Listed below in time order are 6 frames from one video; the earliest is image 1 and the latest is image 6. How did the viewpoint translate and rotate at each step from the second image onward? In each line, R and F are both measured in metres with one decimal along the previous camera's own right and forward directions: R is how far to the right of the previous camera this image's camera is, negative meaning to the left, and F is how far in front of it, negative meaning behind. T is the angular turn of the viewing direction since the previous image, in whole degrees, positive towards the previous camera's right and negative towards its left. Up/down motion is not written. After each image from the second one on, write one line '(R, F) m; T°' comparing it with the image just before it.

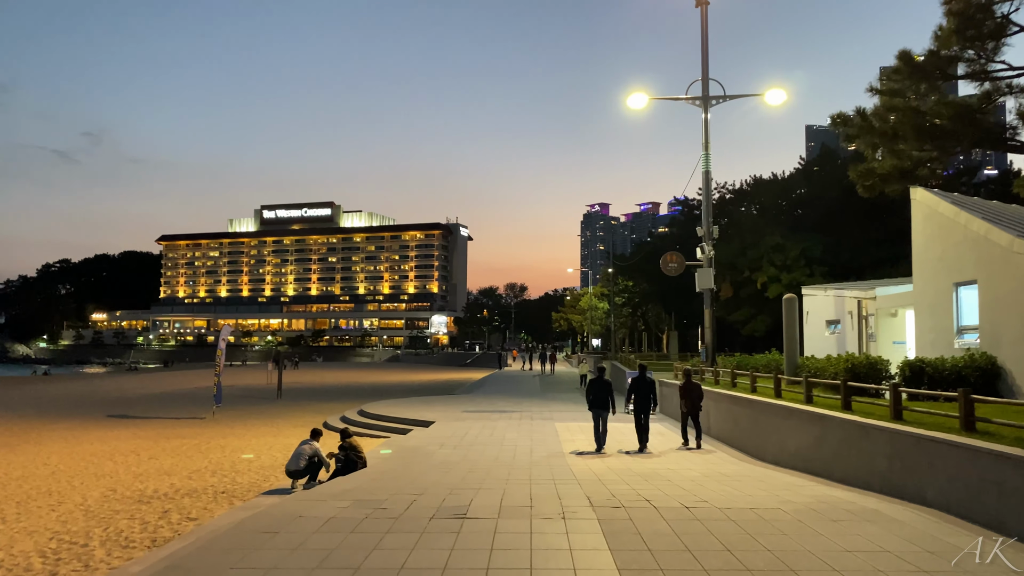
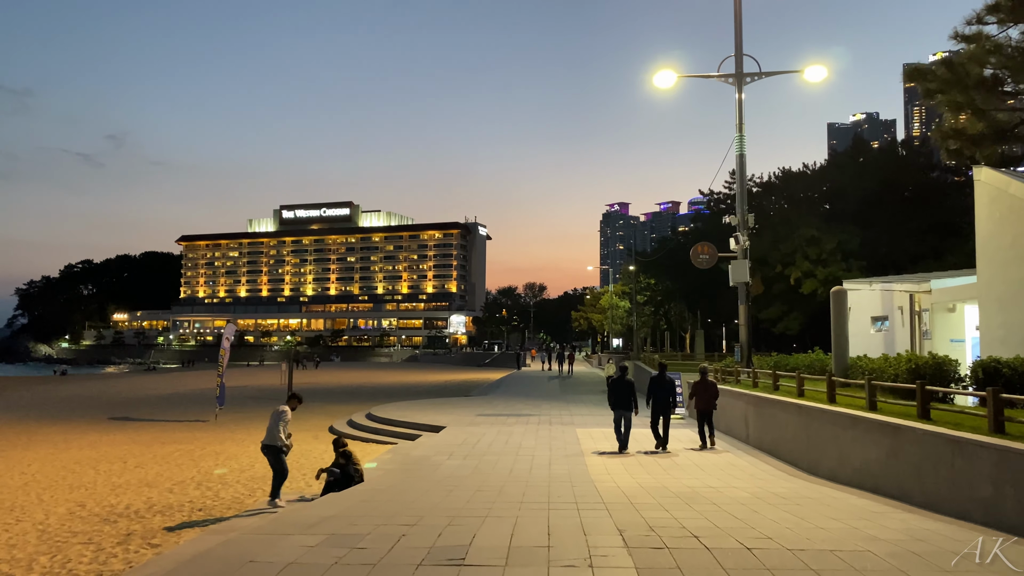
(+0.1, +1.3) m; -2°
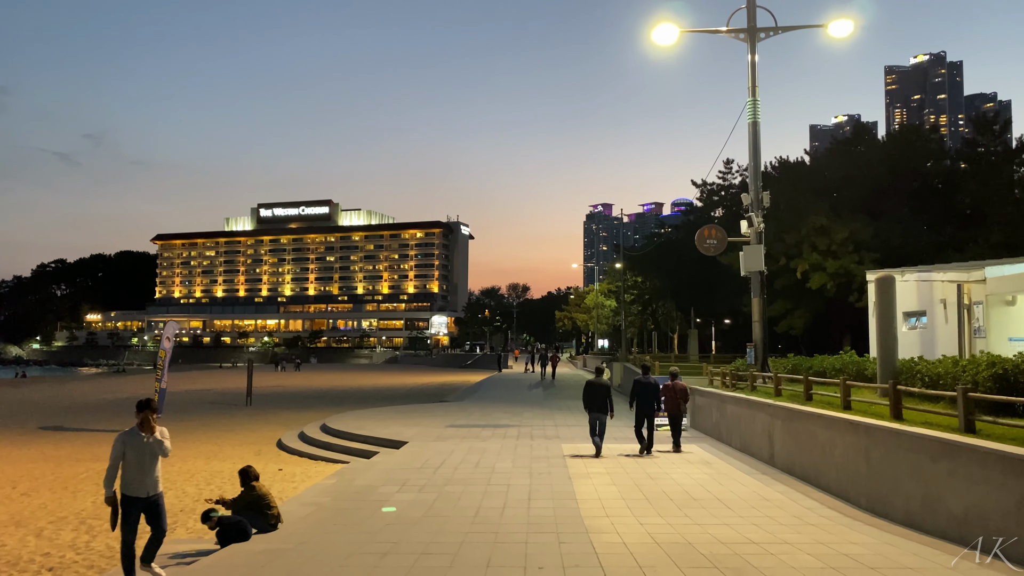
(+0.2, +2.6) m; +1°
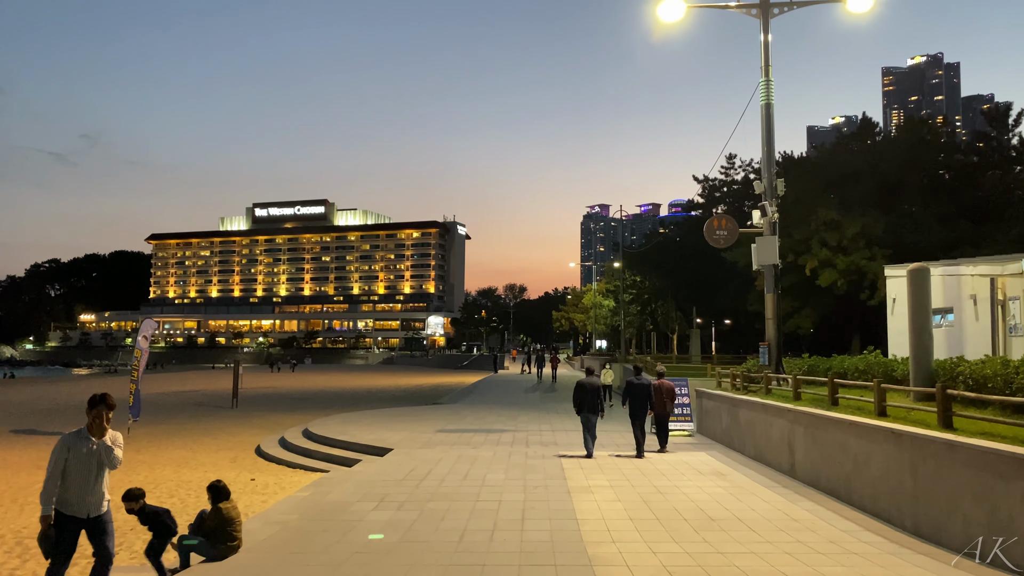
(+0.1, +1.1) m; 0°
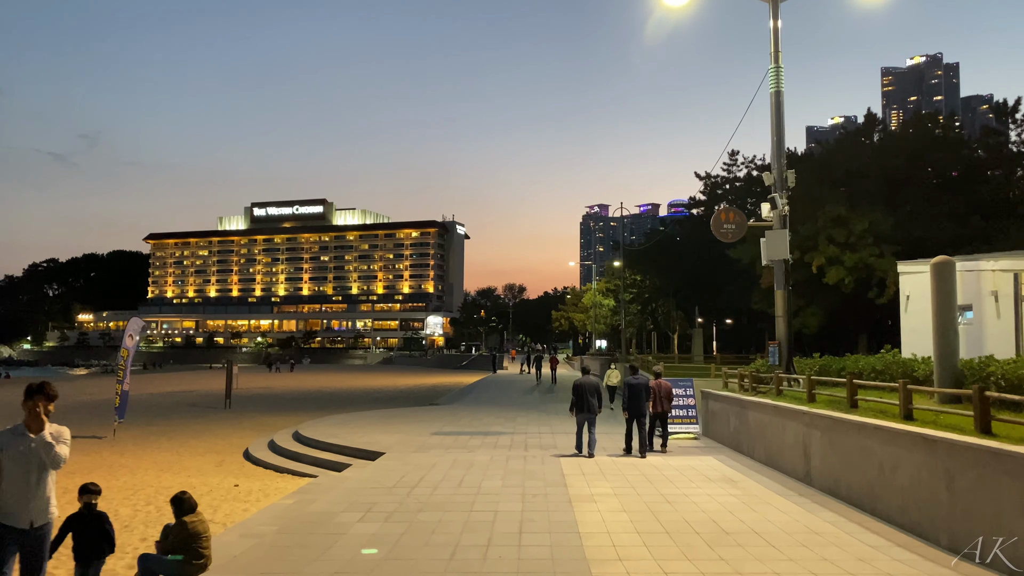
(0.0, +0.6) m; 0°
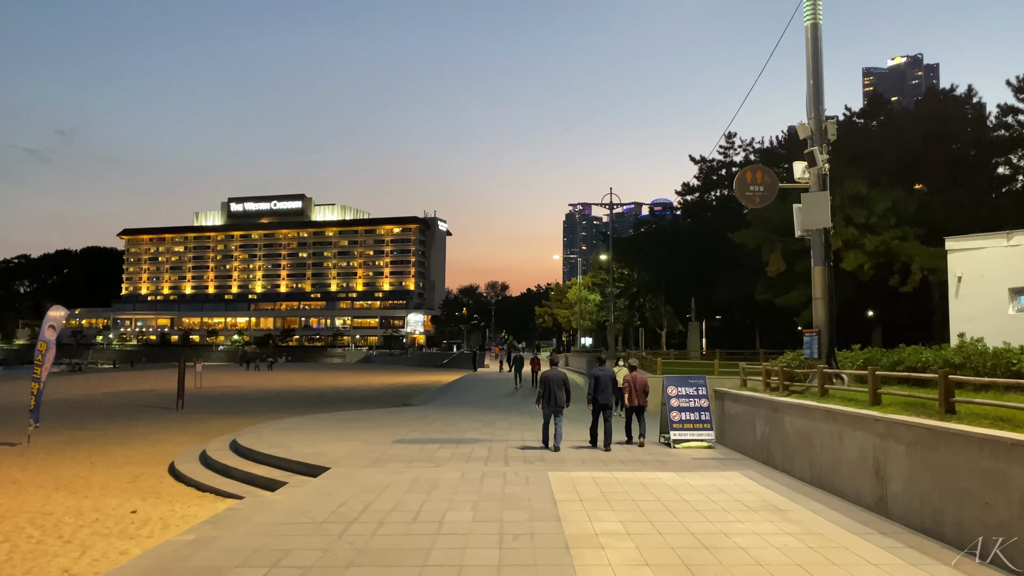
(+0.1, +2.4) m; +2°
